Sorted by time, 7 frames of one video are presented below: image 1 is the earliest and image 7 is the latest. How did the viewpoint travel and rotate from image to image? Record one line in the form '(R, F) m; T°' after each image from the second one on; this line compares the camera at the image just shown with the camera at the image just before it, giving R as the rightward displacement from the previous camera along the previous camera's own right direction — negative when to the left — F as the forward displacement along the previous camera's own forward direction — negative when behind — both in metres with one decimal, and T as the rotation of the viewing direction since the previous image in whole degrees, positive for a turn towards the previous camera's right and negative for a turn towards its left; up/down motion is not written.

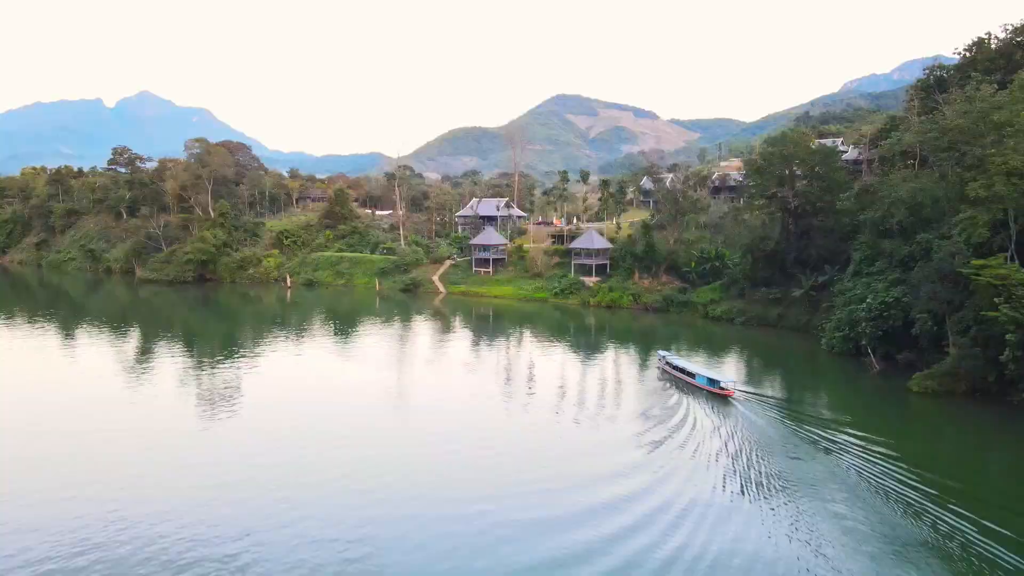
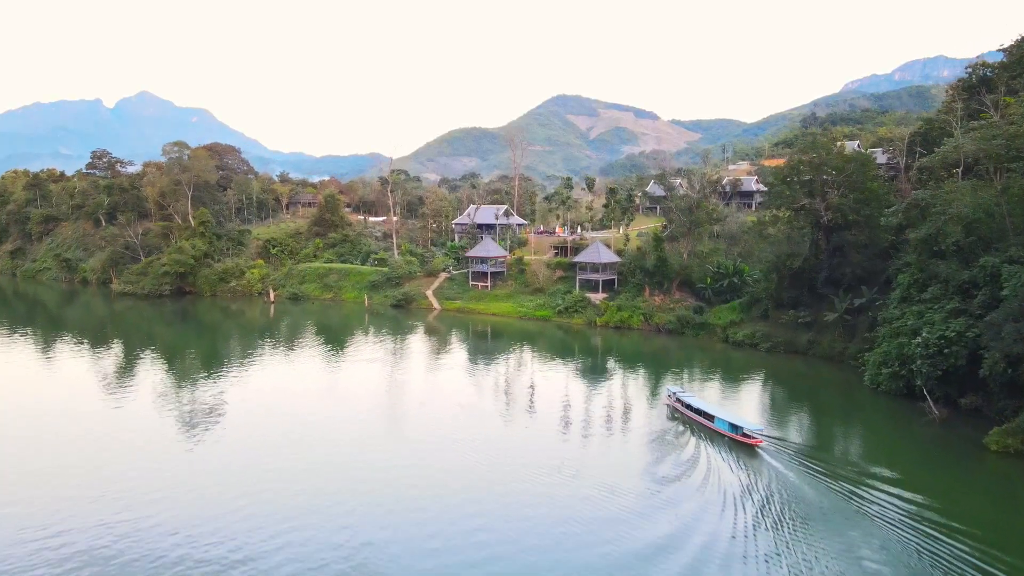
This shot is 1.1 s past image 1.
(+0.1, +4.3) m; 0°
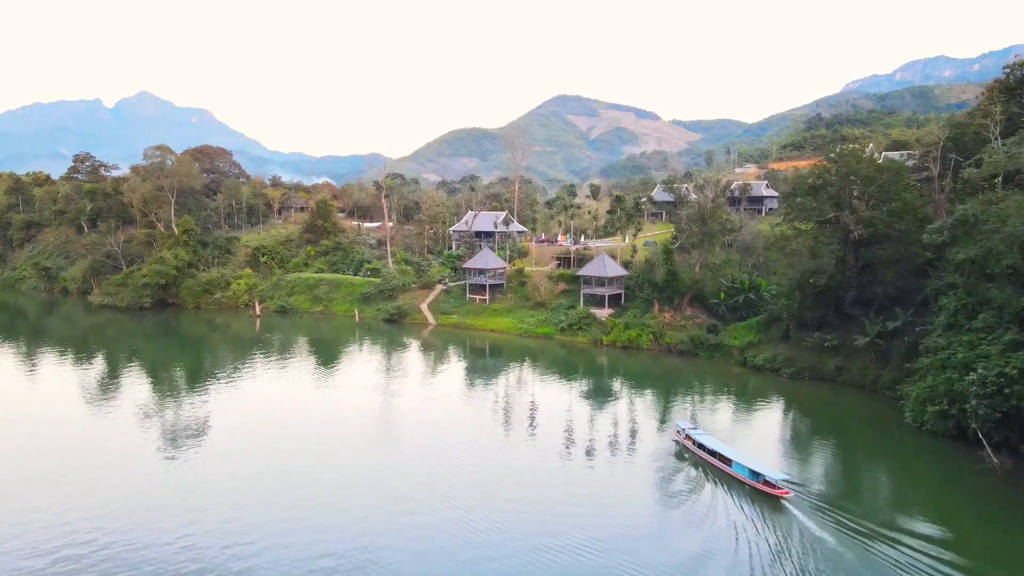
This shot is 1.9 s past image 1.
(0.0, +3.2) m; 0°
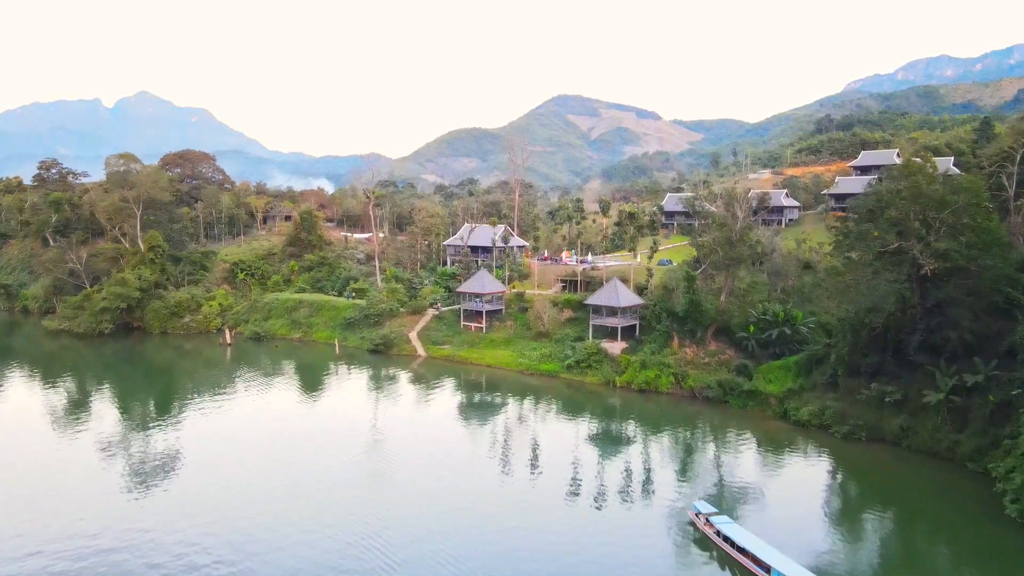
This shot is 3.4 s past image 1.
(+0.1, +5.6) m; 0°
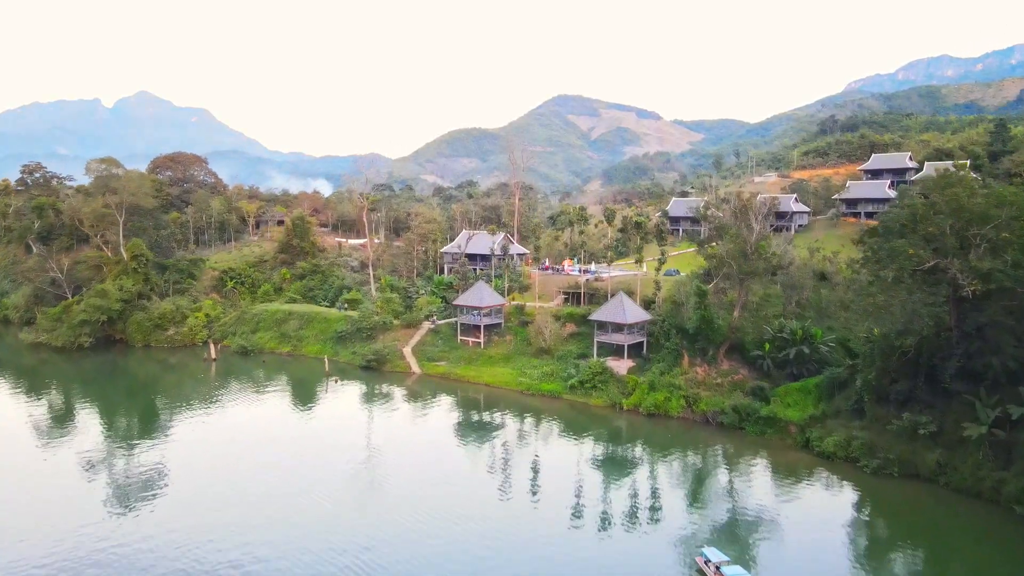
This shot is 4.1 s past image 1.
(0.0, +2.4) m; 0°
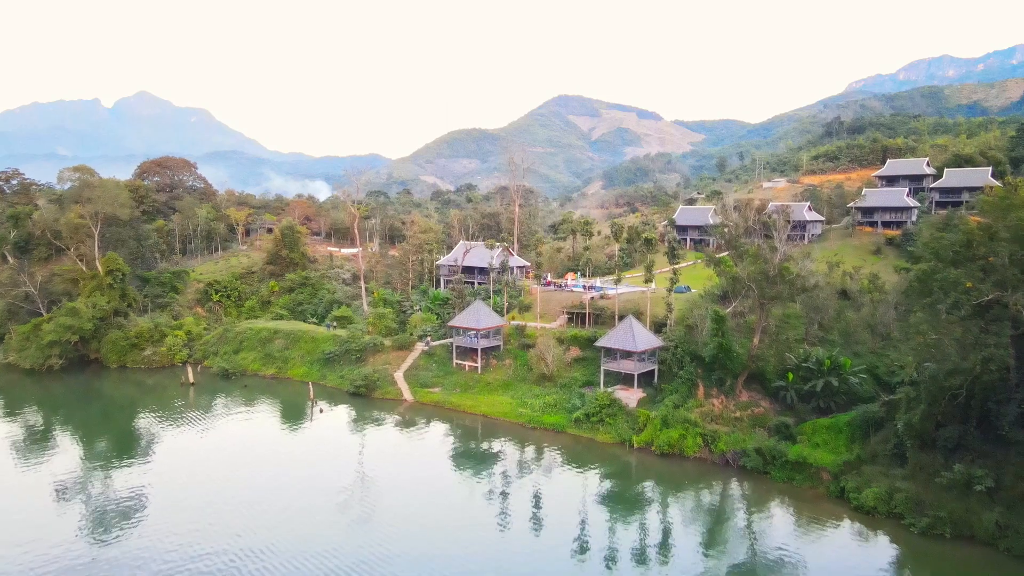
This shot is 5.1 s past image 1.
(0.0, +3.2) m; 0°
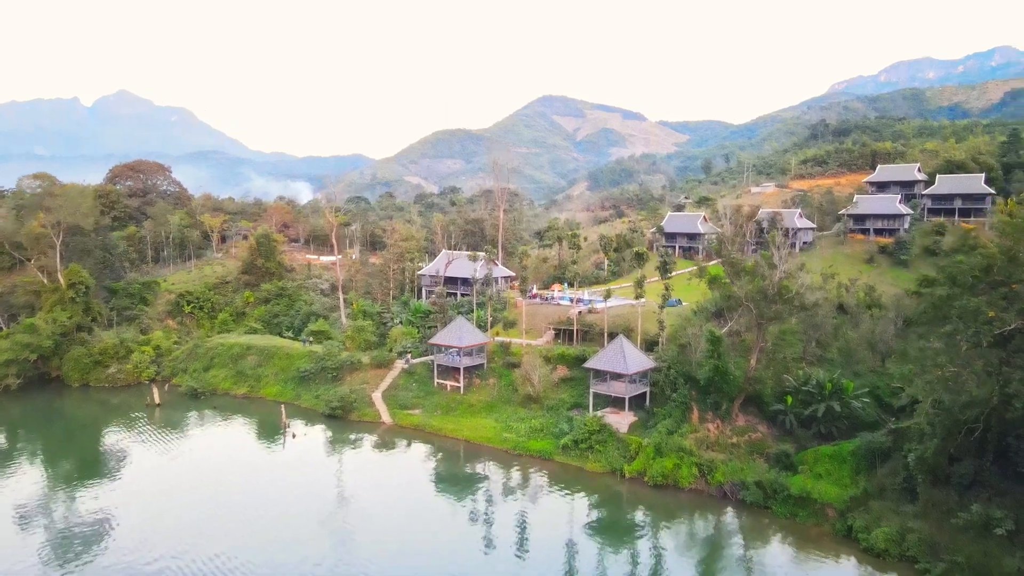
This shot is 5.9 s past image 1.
(+0.1, +2.0) m; +1°
